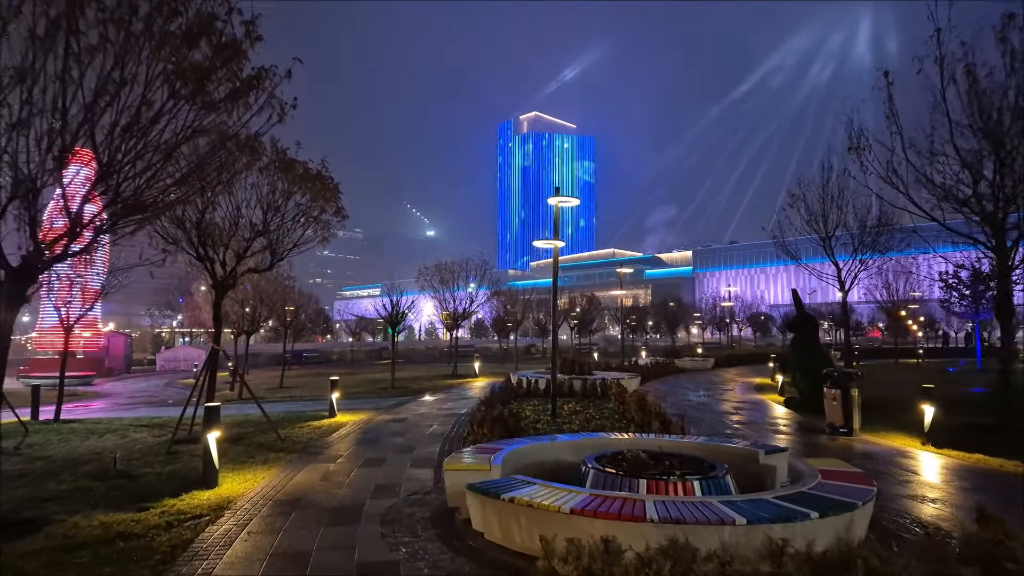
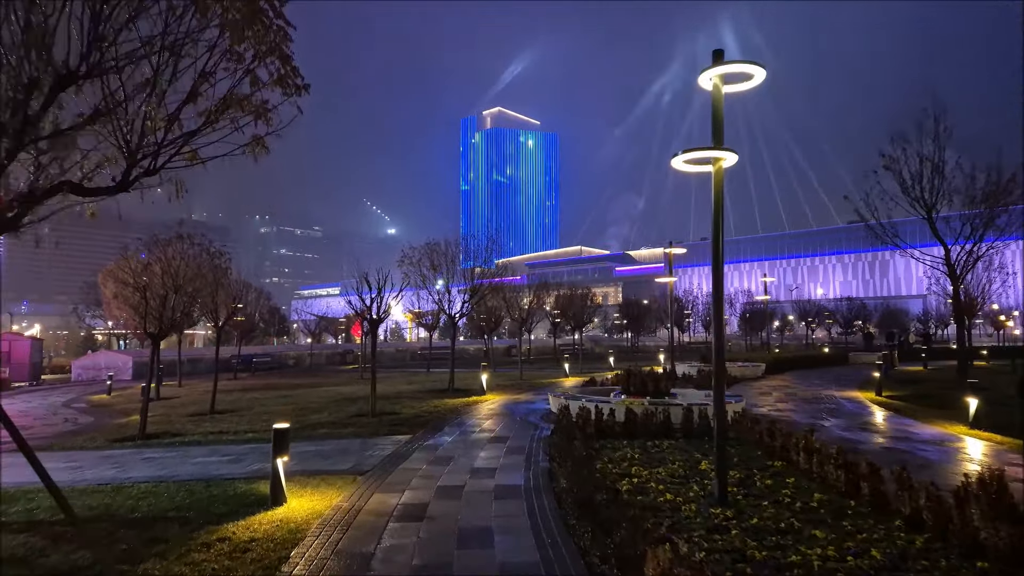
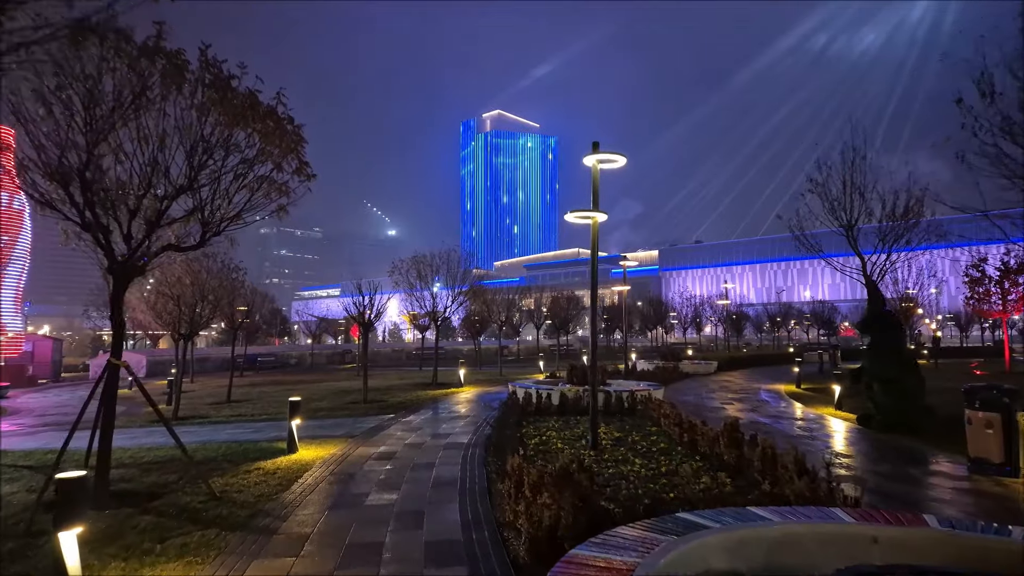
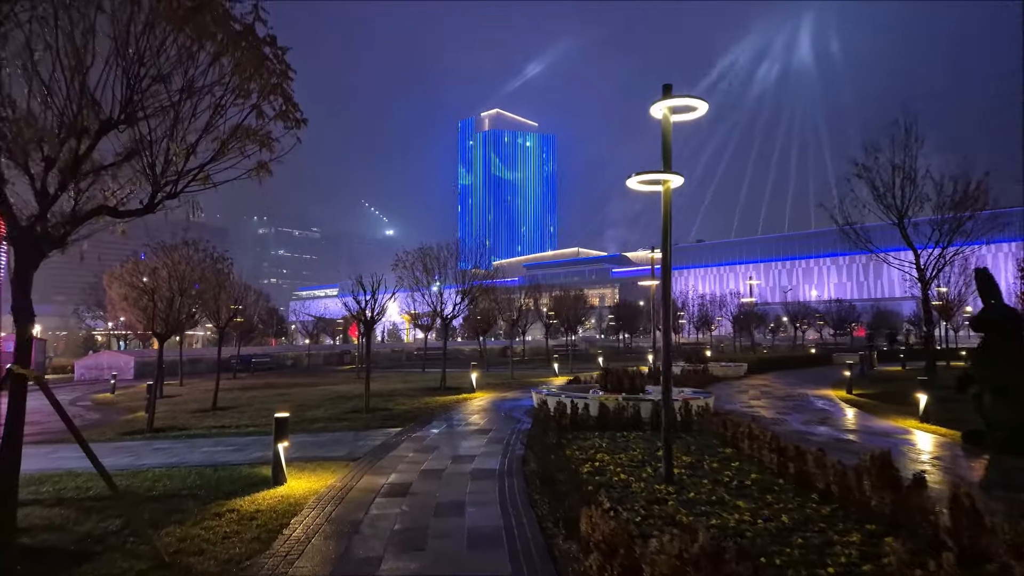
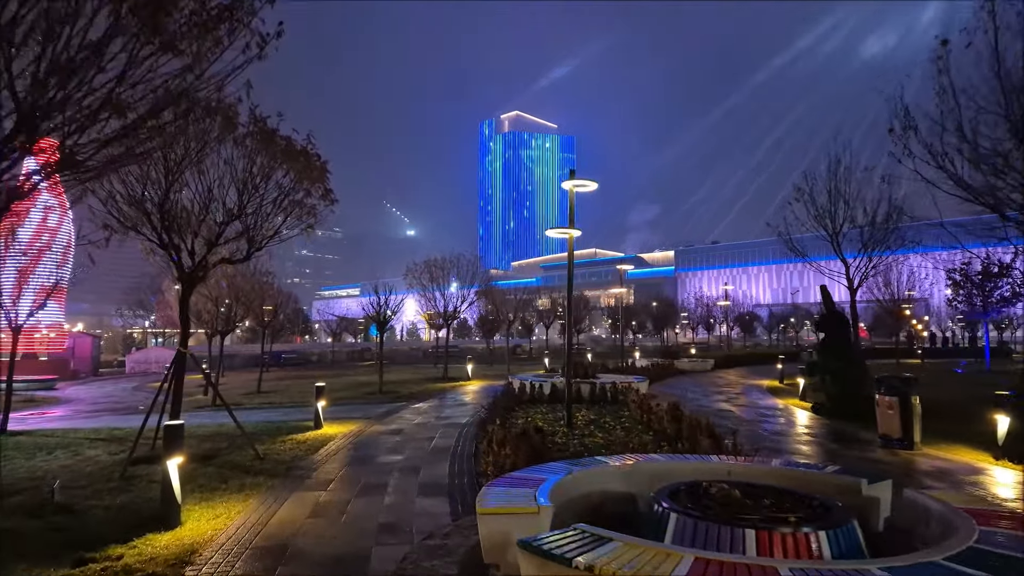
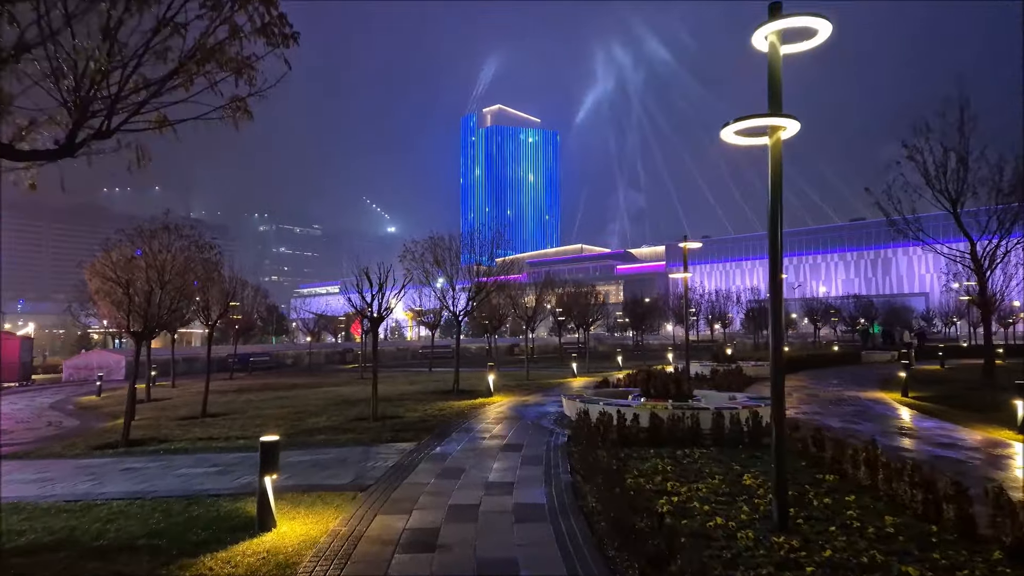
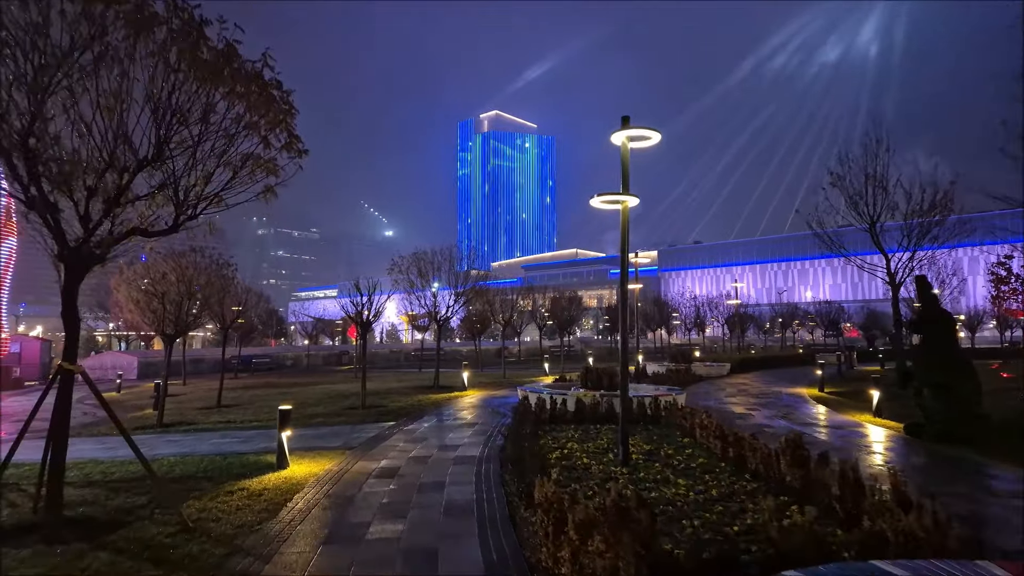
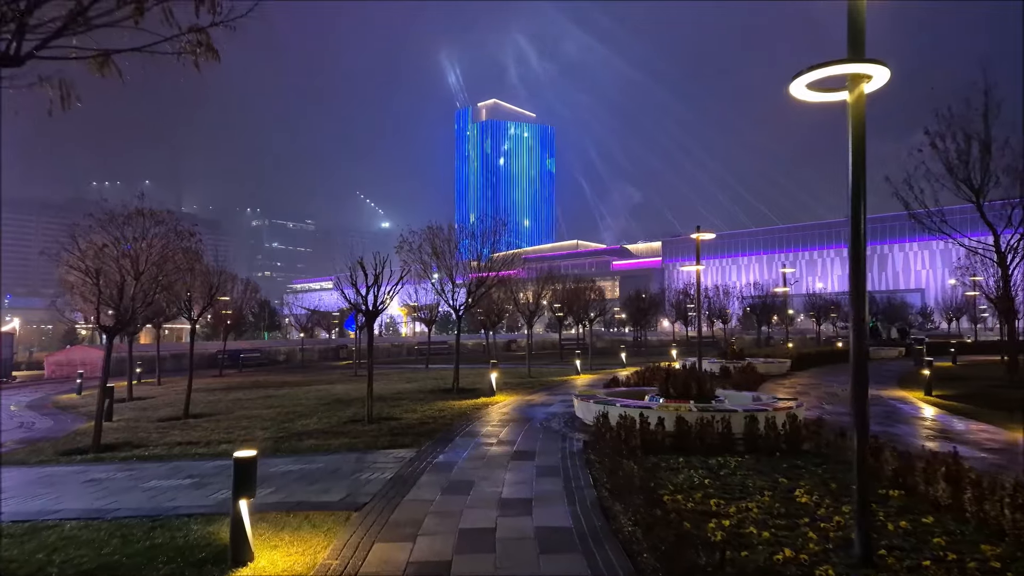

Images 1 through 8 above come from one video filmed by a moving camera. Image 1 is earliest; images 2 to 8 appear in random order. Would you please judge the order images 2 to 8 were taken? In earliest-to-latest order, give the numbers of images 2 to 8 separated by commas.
5, 3, 7, 4, 2, 6, 8
